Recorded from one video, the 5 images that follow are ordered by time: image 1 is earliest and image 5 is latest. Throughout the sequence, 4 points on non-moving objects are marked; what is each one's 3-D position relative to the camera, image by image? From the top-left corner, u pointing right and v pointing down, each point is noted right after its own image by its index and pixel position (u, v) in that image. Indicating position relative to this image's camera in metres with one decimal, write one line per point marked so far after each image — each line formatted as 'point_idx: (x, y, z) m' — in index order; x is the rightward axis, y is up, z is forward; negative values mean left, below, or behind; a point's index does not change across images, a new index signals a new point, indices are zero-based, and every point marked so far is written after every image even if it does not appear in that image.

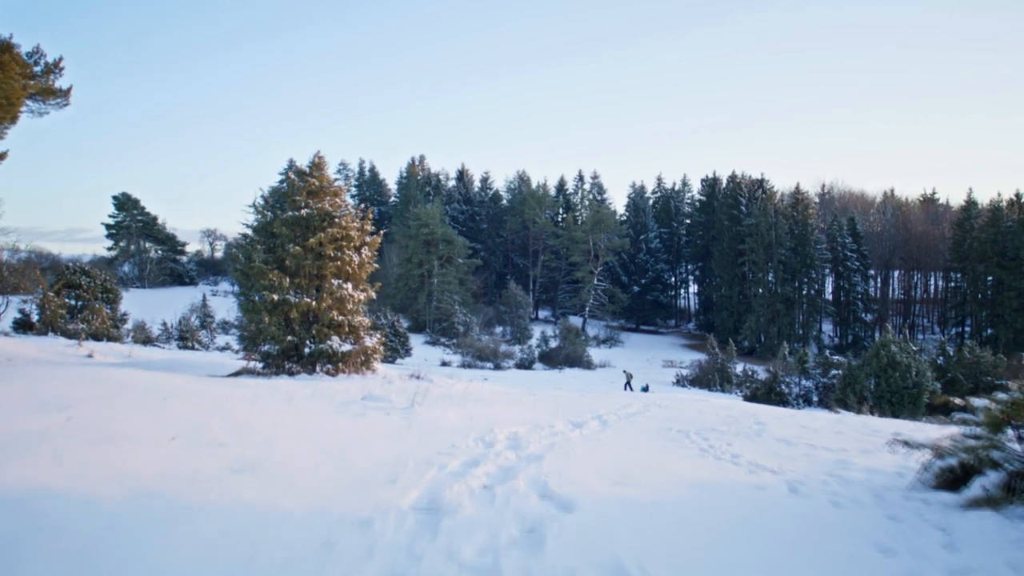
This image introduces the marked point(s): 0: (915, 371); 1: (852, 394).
0: (+12.7, -2.7, +18.0) m
1: (+10.9, -3.5, +18.5) m
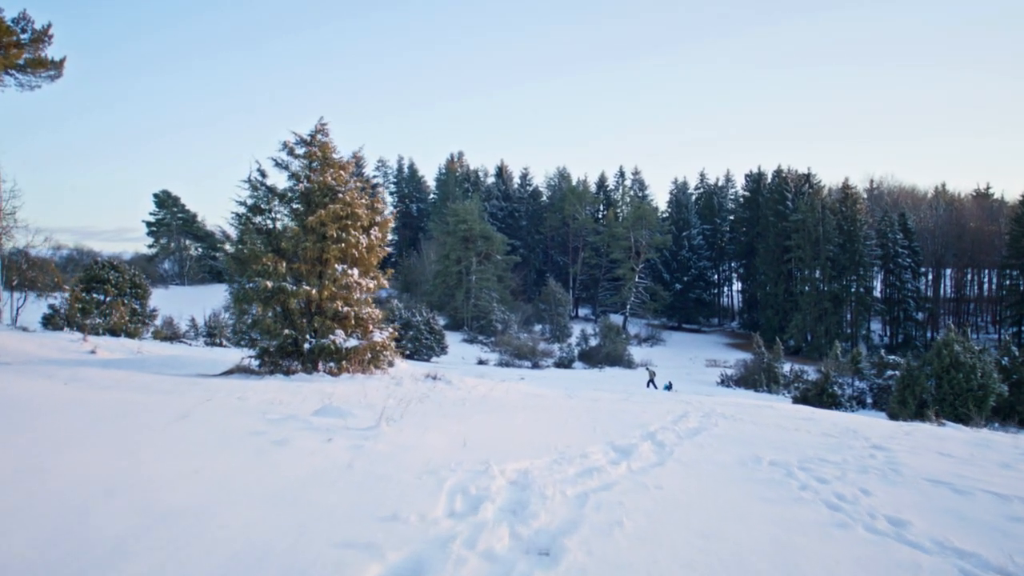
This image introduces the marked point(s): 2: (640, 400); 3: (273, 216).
0: (+14.1, -2.6, +17.1) m
1: (+12.3, -3.4, +17.6) m
2: (+2.7, -2.4, +11.9) m
3: (-5.4, +1.6, +12.6) m
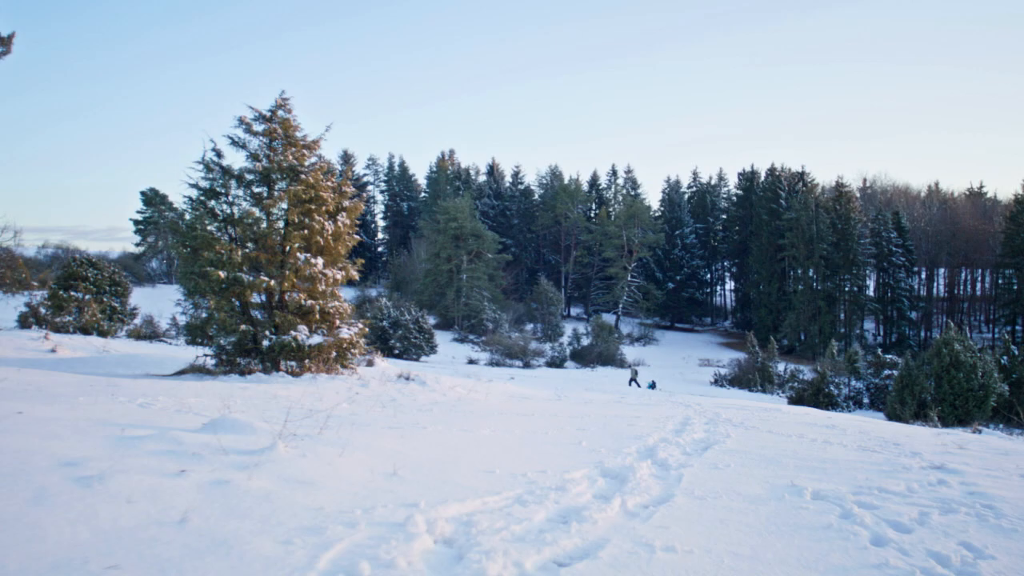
0: (+13.7, -2.5, +16.2) m
1: (+11.9, -3.3, +16.7) m
2: (+2.3, -2.2, +10.8) m
3: (-5.8, +1.8, +11.5) m
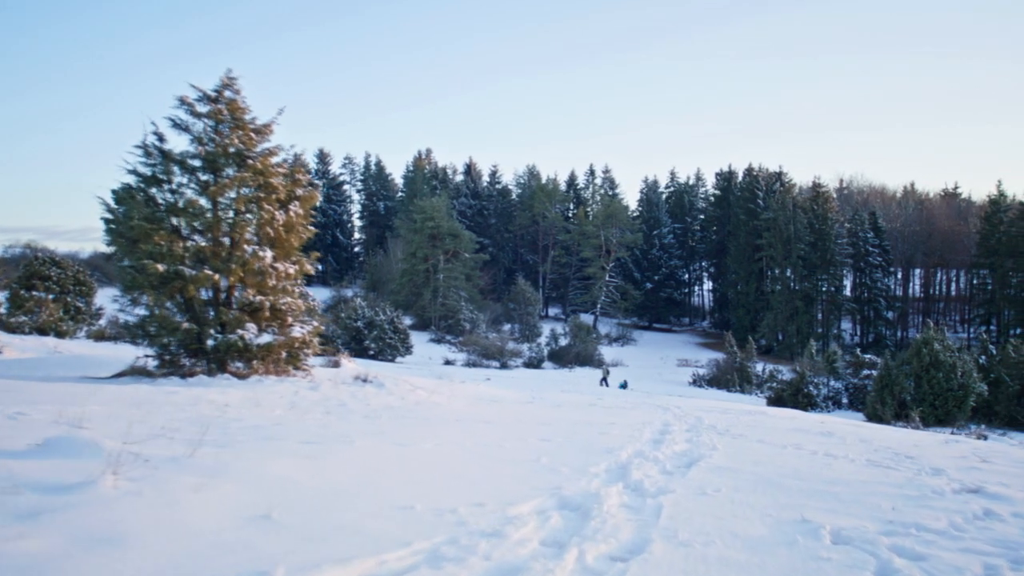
0: (+12.9, -2.4, +15.9) m
1: (+11.1, -3.2, +16.4) m
2: (+1.7, -2.2, +10.1) m
3: (-6.4, +1.9, +10.5) m
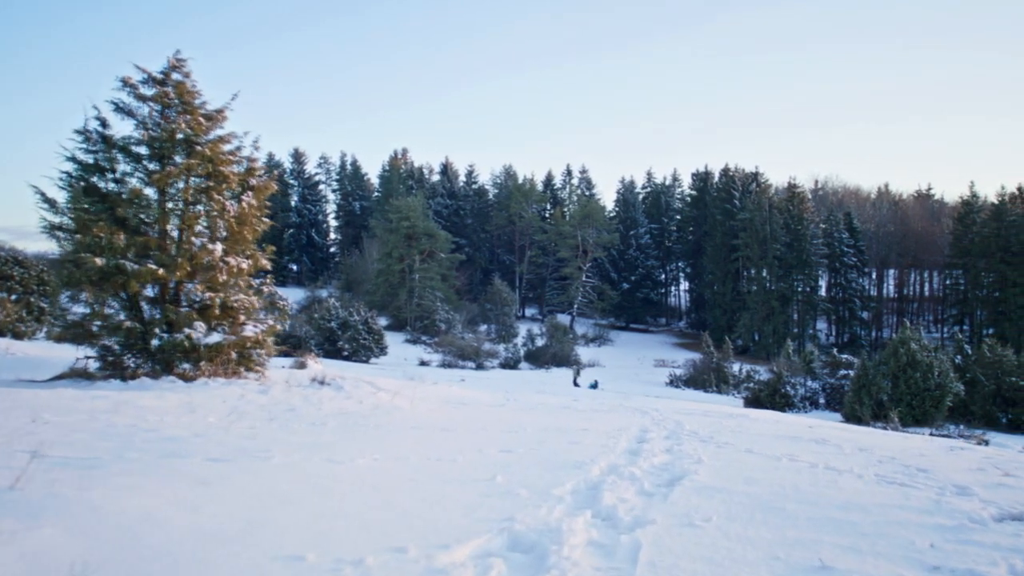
0: (+12.1, -2.4, +15.8) m
1: (+10.3, -3.2, +16.2) m
2: (+1.2, -2.1, +9.6) m
3: (-6.9, +2.0, +9.7) m
